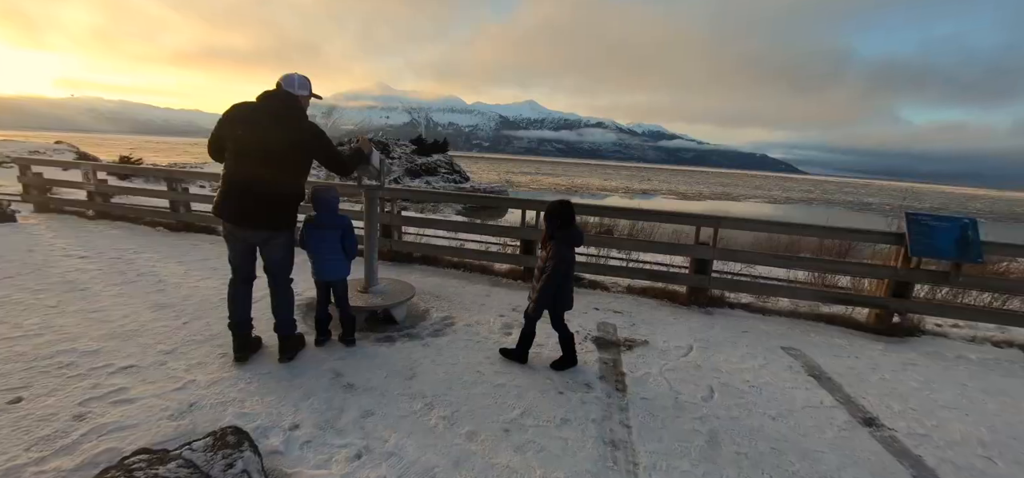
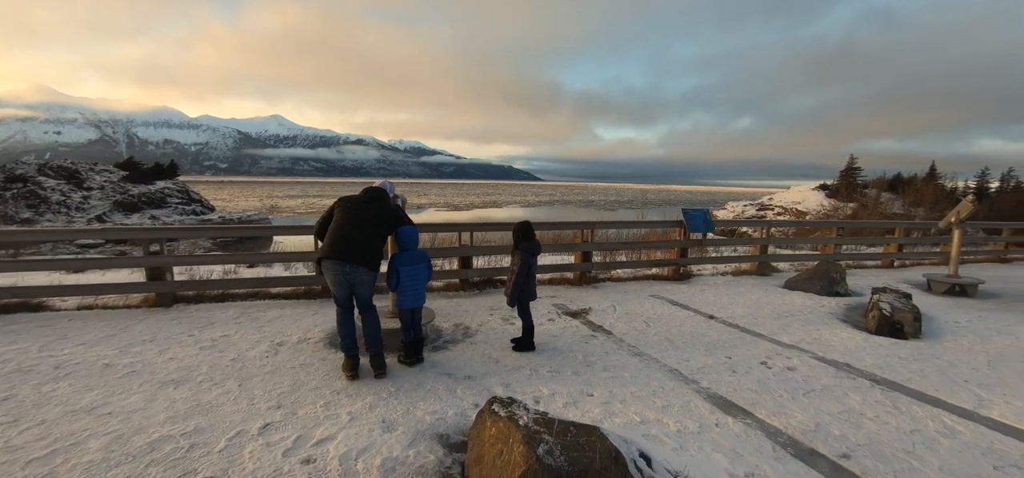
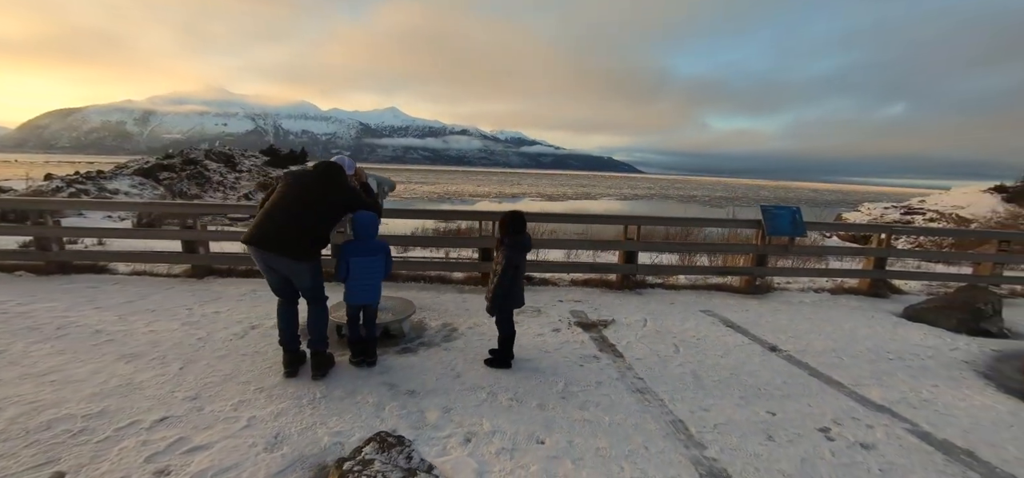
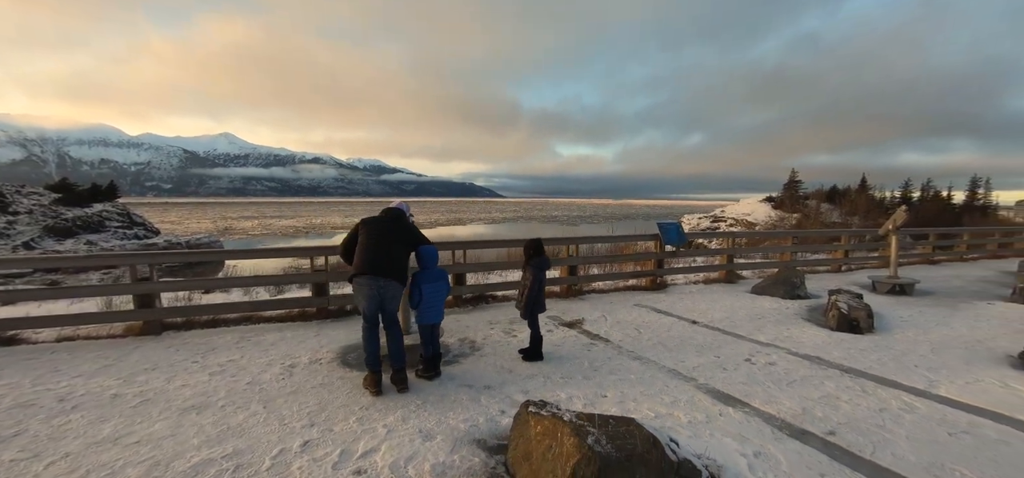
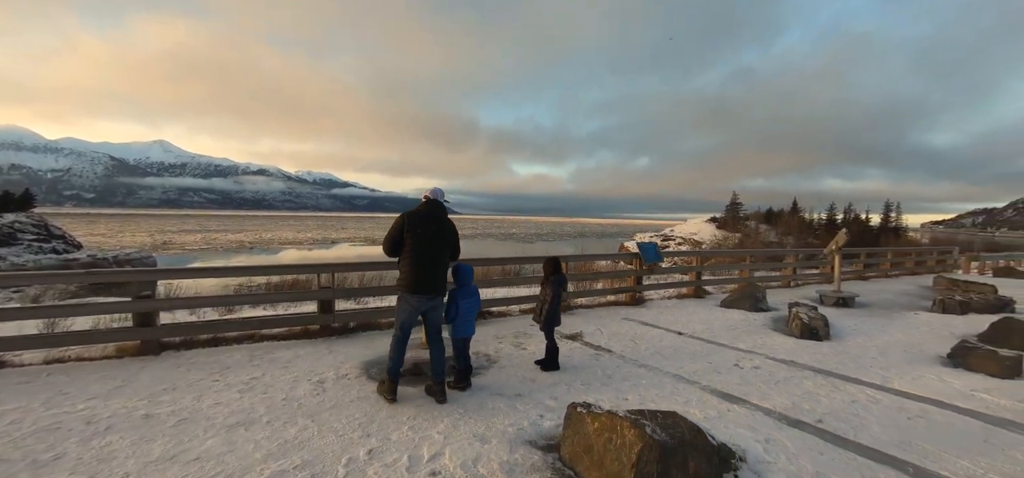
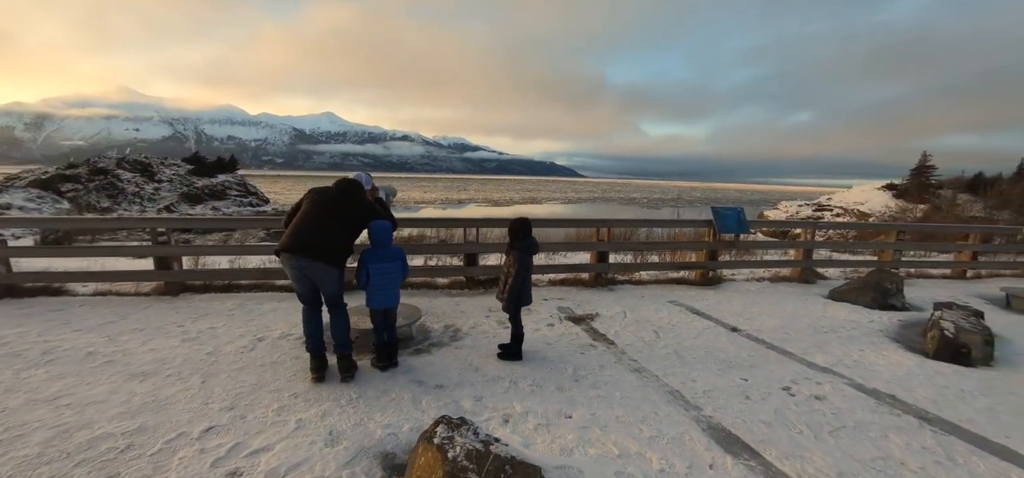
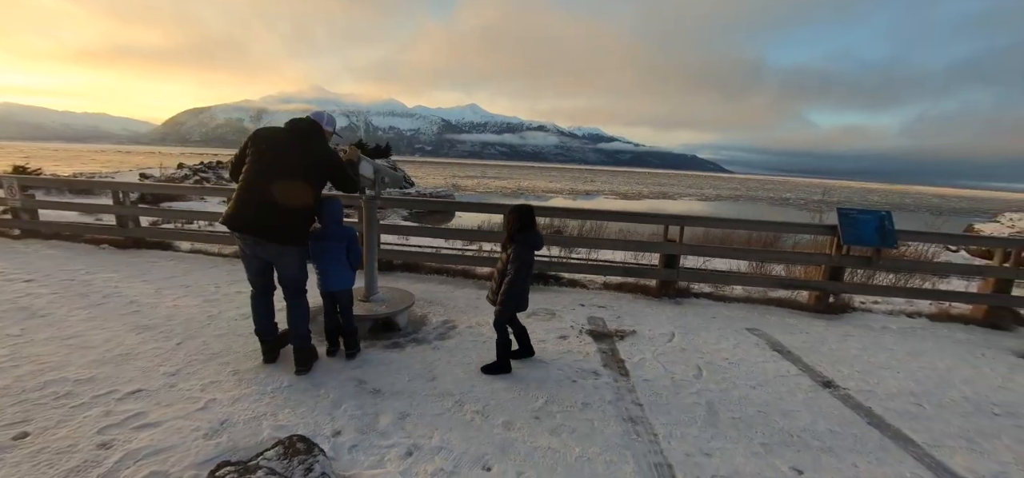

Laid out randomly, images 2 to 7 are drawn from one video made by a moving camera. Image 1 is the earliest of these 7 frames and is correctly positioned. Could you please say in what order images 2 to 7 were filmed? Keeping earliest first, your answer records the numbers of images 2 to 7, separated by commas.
7, 3, 6, 2, 4, 5
